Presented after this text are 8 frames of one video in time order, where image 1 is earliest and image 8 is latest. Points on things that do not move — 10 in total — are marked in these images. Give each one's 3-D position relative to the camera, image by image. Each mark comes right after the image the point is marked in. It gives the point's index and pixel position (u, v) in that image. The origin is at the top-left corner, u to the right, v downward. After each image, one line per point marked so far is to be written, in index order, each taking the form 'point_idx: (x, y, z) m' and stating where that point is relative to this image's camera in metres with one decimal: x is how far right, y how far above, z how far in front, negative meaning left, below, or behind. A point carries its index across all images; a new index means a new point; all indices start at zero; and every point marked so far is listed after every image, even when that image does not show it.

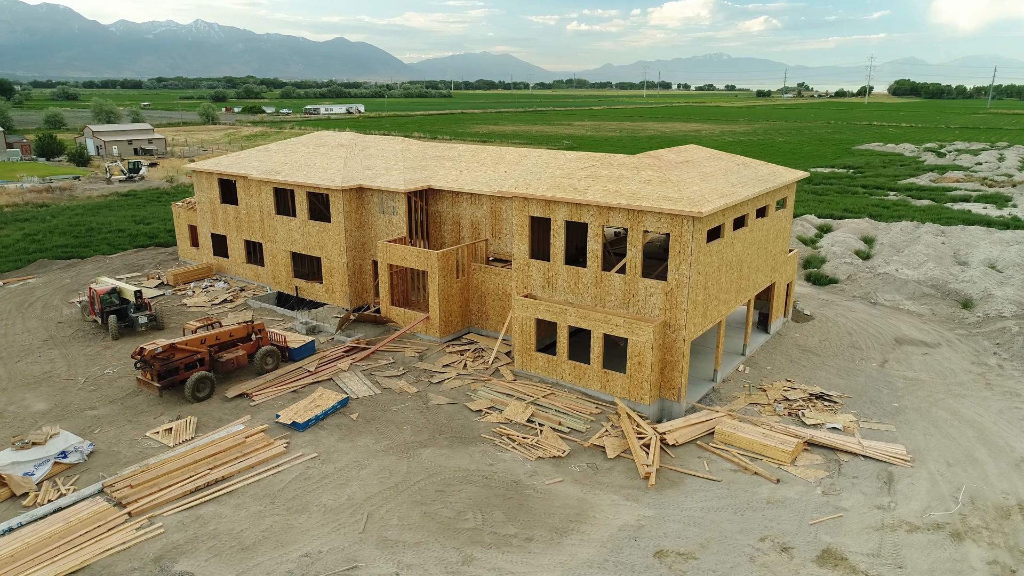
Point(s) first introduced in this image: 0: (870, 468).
0: (+8.0, -4.1, +16.4) m
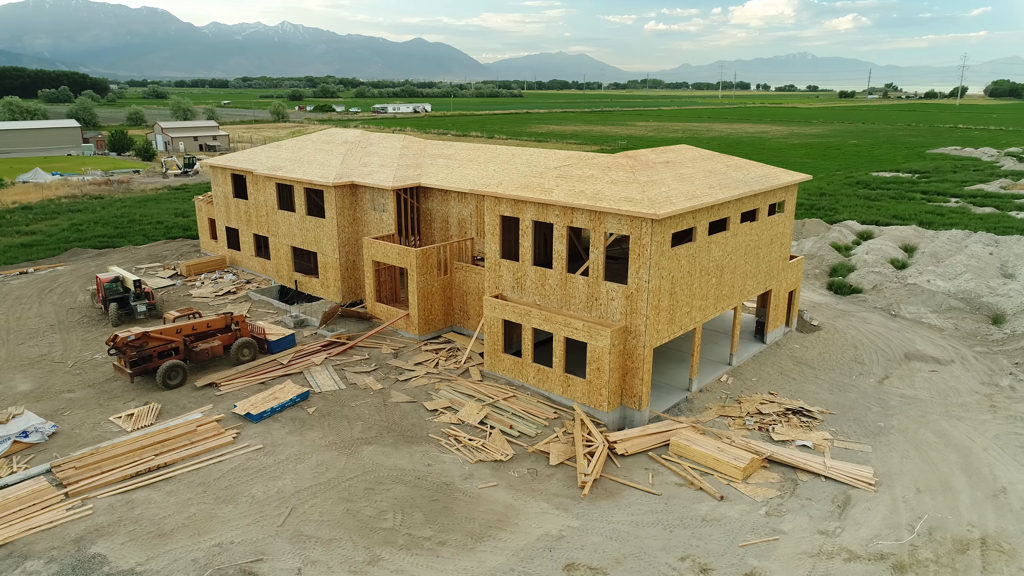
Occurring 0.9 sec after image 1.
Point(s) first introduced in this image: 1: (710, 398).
0: (+6.7, -4.3, +15.4) m
1: (+5.4, -3.0, +19.8) m
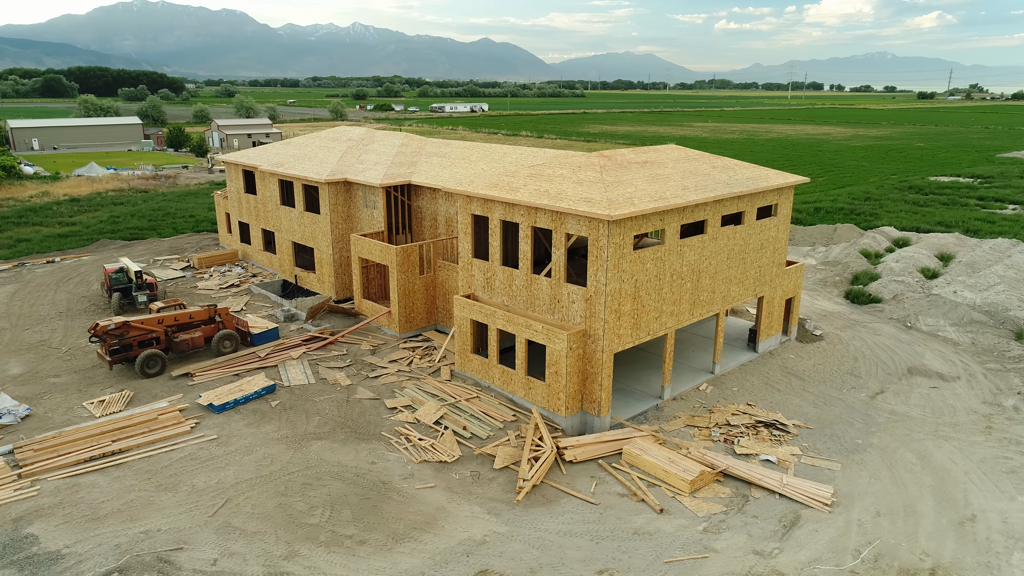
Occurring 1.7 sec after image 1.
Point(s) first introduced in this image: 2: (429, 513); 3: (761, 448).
0: (+5.3, -4.5, +14.7) m
1: (+4.5, -3.1, +19.1) m
2: (-1.6, -4.5, +14.3) m
3: (+5.8, -3.8, +17.0) m
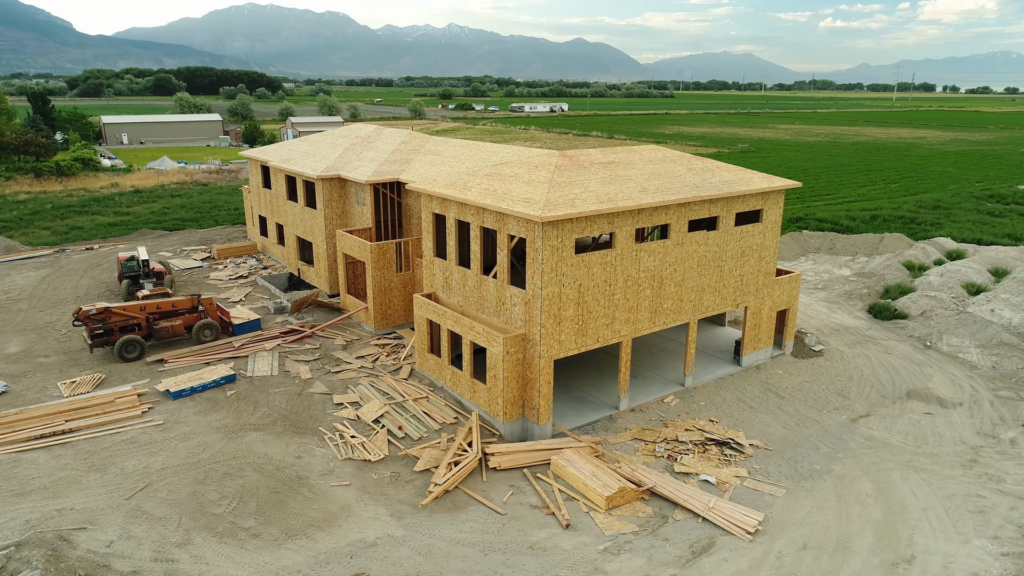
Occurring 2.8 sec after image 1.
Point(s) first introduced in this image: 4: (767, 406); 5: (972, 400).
0: (+3.4, -4.7, +13.8) m
1: (+3.1, -3.3, +18.3) m
2: (-3.5, -4.4, +14.3) m
3: (+4.2, -4.0, +16.0) m
4: (+6.8, -3.2, +19.4) m
5: (+12.7, -3.1, +19.9) m
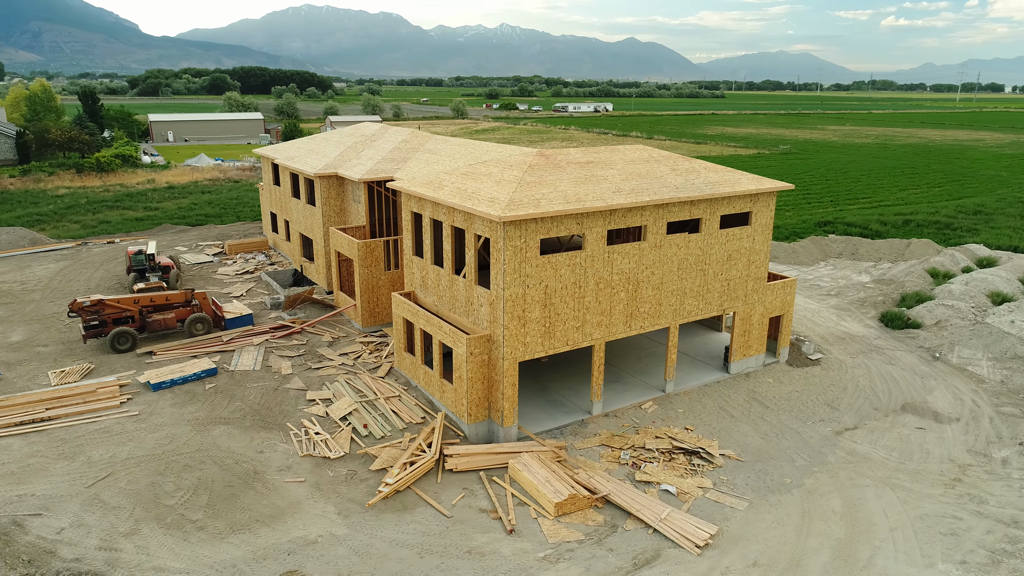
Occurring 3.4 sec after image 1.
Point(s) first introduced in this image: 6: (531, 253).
0: (+2.3, -4.7, +13.4) m
1: (+2.4, -3.4, +17.9) m
2: (-4.6, -4.3, +14.3) m
3: (+3.3, -4.1, +15.6) m
4: (+6.1, -3.3, +18.8) m
5: (+12.0, -3.3, +18.9) m
6: (+0.4, +0.8, +16.0) m
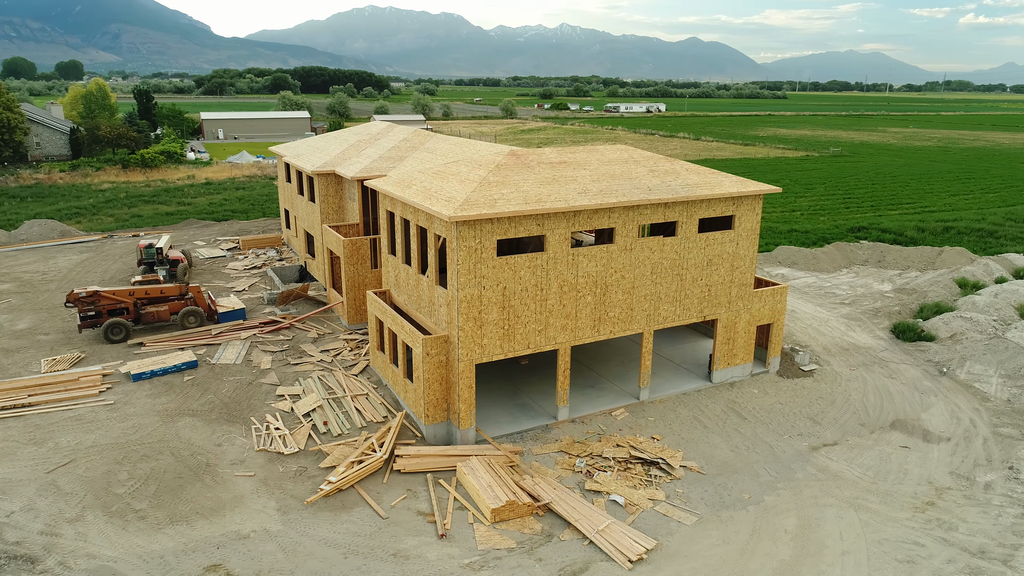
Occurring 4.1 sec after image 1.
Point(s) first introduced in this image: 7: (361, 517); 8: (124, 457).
0: (+1.0, -4.8, +13.0) m
1: (+1.5, -3.4, +17.5) m
2: (-5.7, -4.3, +14.5) m
3: (+2.2, -4.2, +15.1) m
4: (+5.3, -3.5, +18.1) m
5: (+11.1, -3.6, +17.8) m
6: (-0.5, +0.7, +15.7) m
7: (-2.9, -4.4, +13.9) m
8: (-8.5, -3.7, +15.9) m
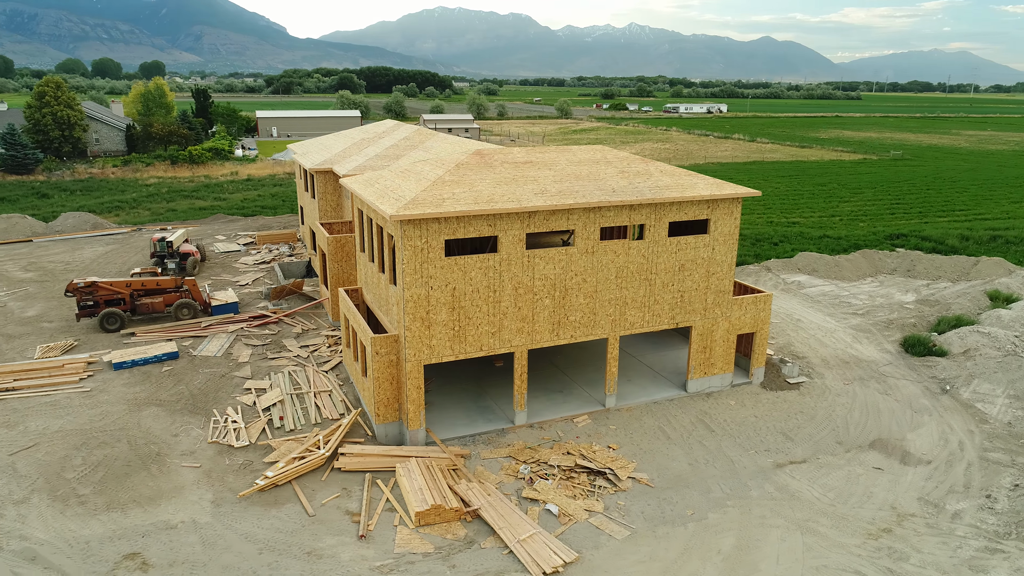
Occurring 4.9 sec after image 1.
0: (-0.5, -4.8, +12.7) m
1: (+0.4, -3.5, +17.2) m
2: (-7.1, -4.1, +14.7) m
3: (+0.9, -4.2, +14.7) m
4: (+4.2, -3.6, +17.4) m
5: (+10.0, -3.9, +16.6) m
6: (-1.7, +0.7, +15.5) m
7: (-4.3, -4.4, +14.0) m
8: (-9.7, -3.5, +16.4) m
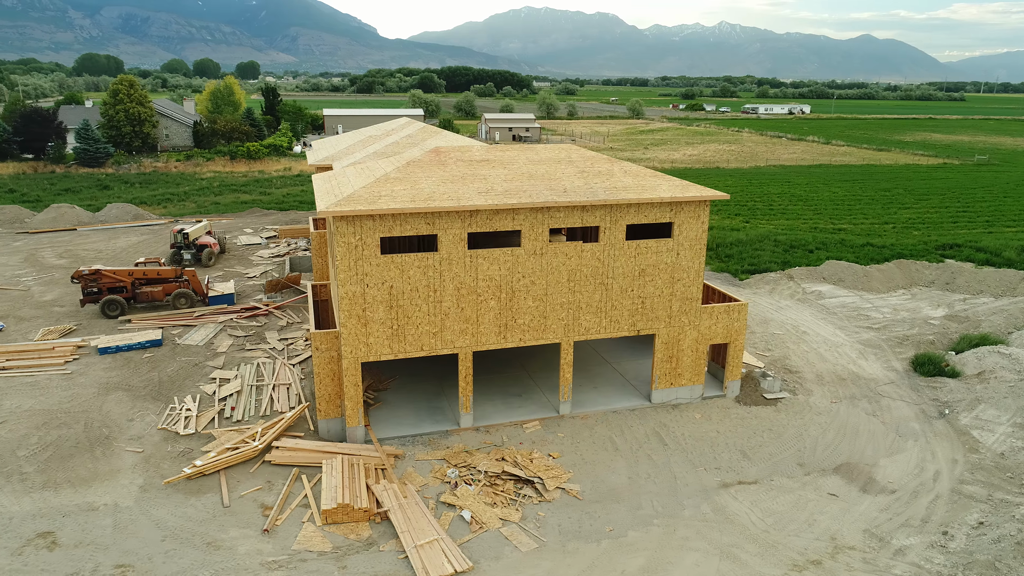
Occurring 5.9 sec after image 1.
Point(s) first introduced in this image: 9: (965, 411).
0: (-2.3, -4.8, +12.5) m
1: (-1.0, -3.5, +16.9) m
2: (-8.7, -3.9, +15.2) m
3: (-0.8, -4.3, +14.4) m
4: (+2.9, -3.7, +16.7) m
5: (+8.5, -4.2, +15.2) m
6: (-3.0, +0.8, +15.5) m
7: (-6.0, -4.2, +14.2) m
8: (-11.1, -3.2, +17.2) m
9: (+12.1, -3.2, +19.2) m
